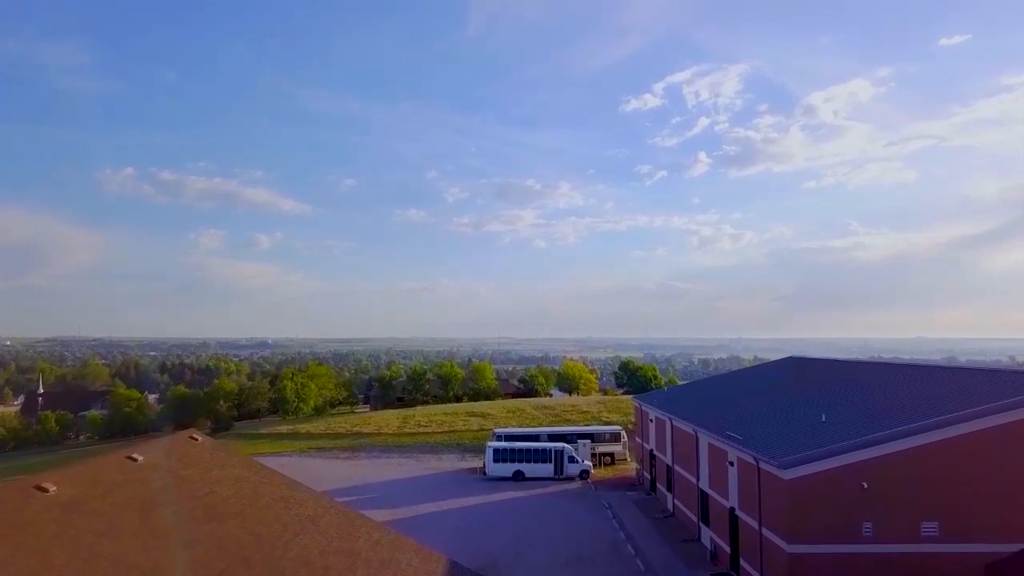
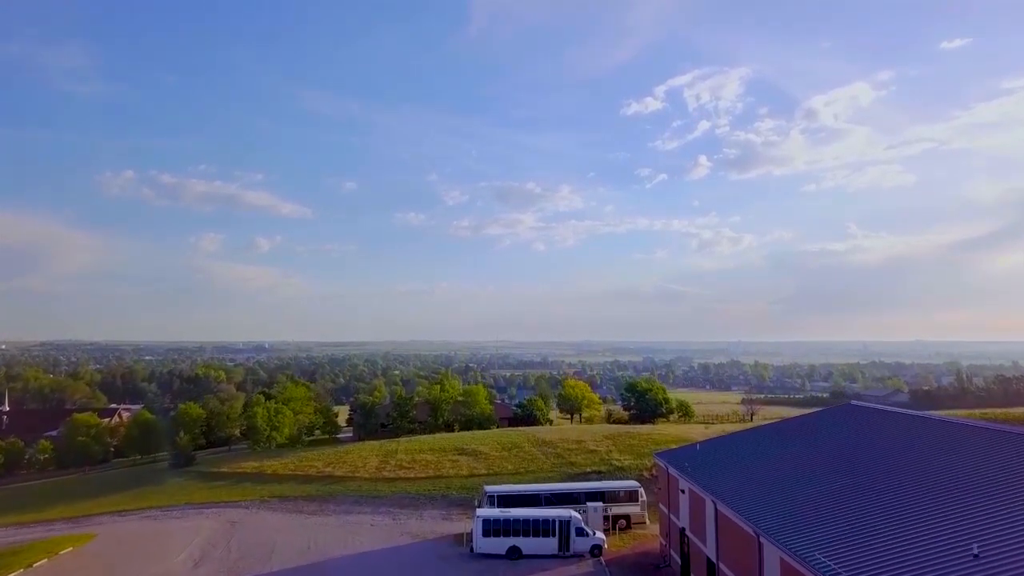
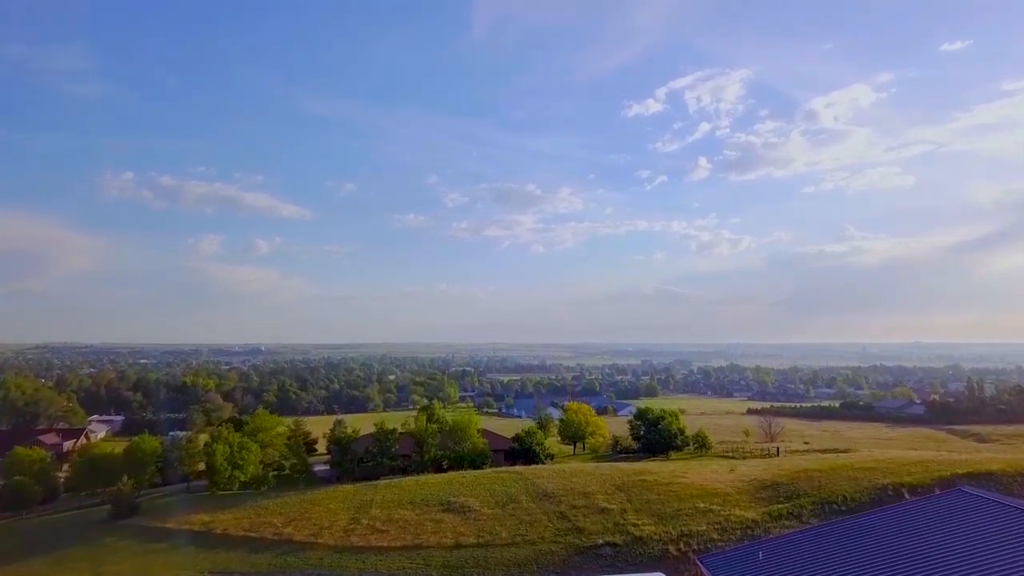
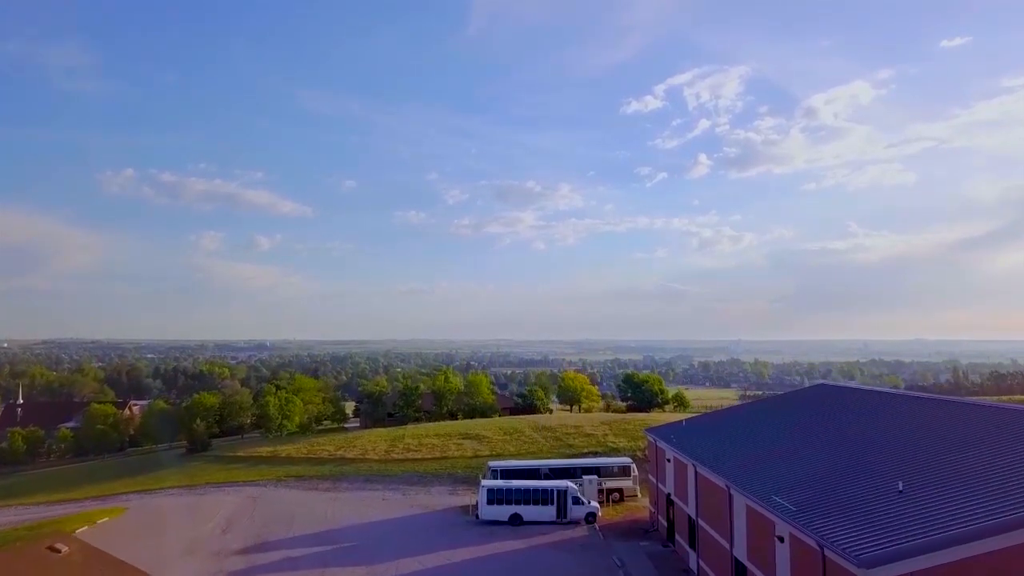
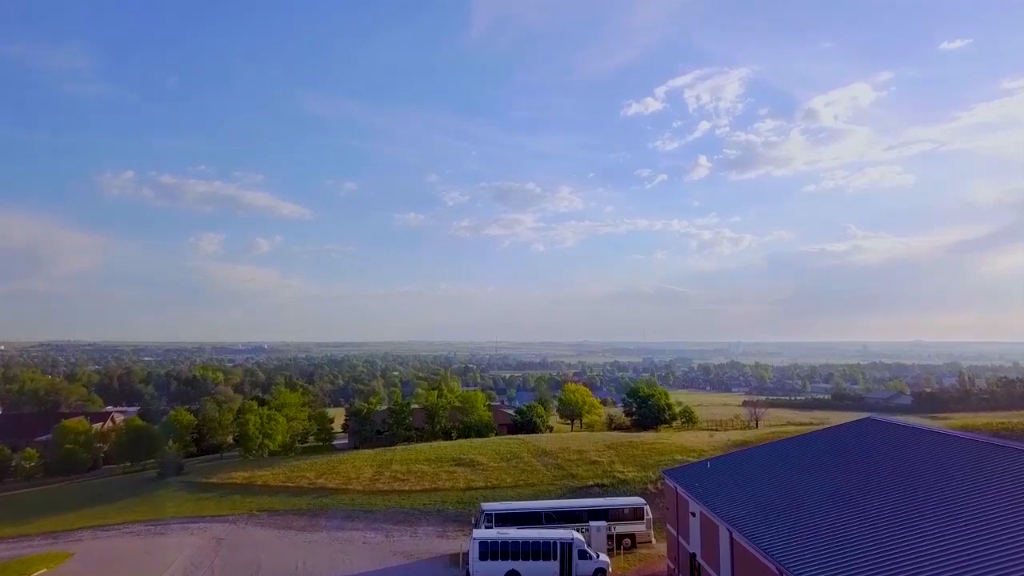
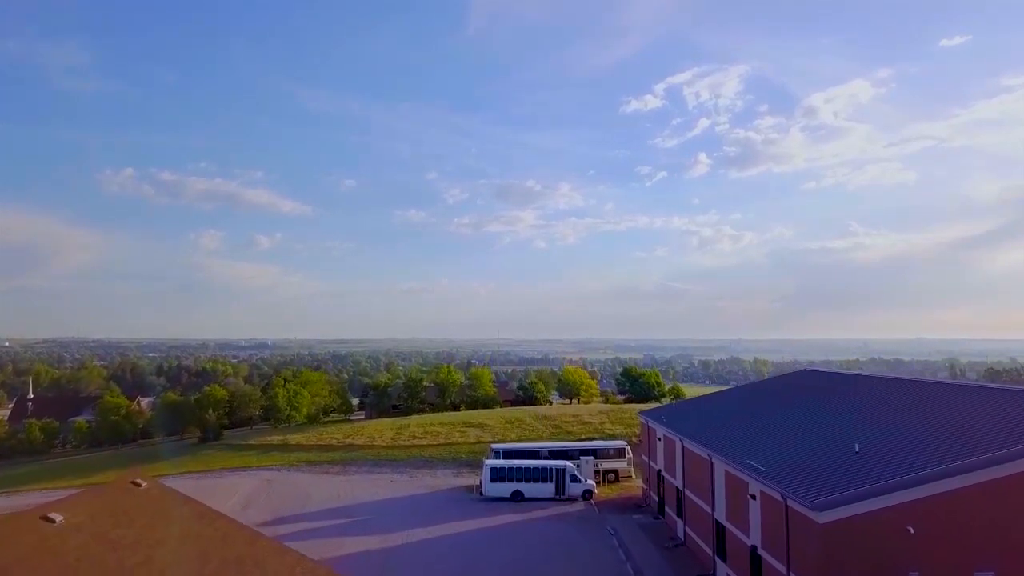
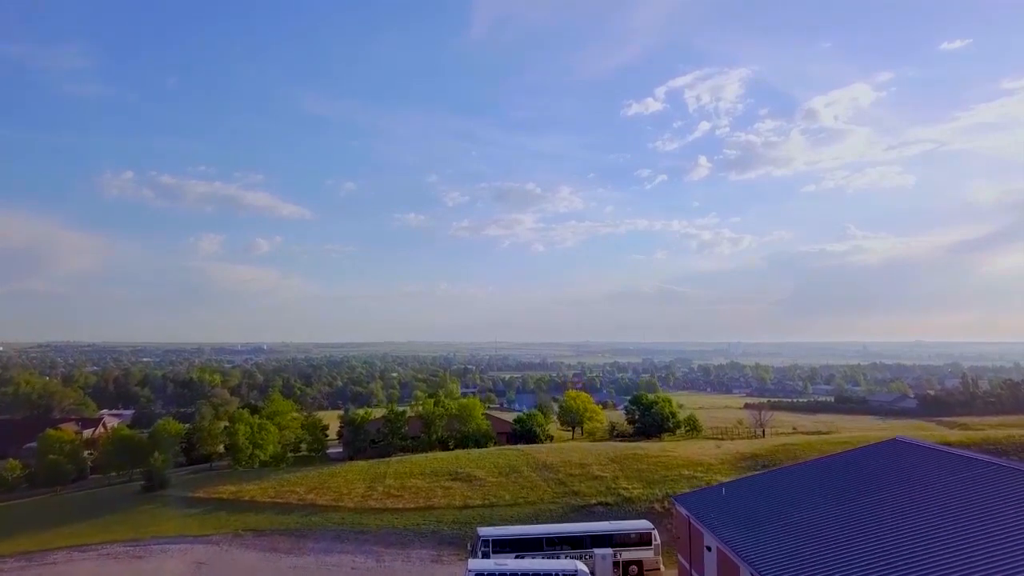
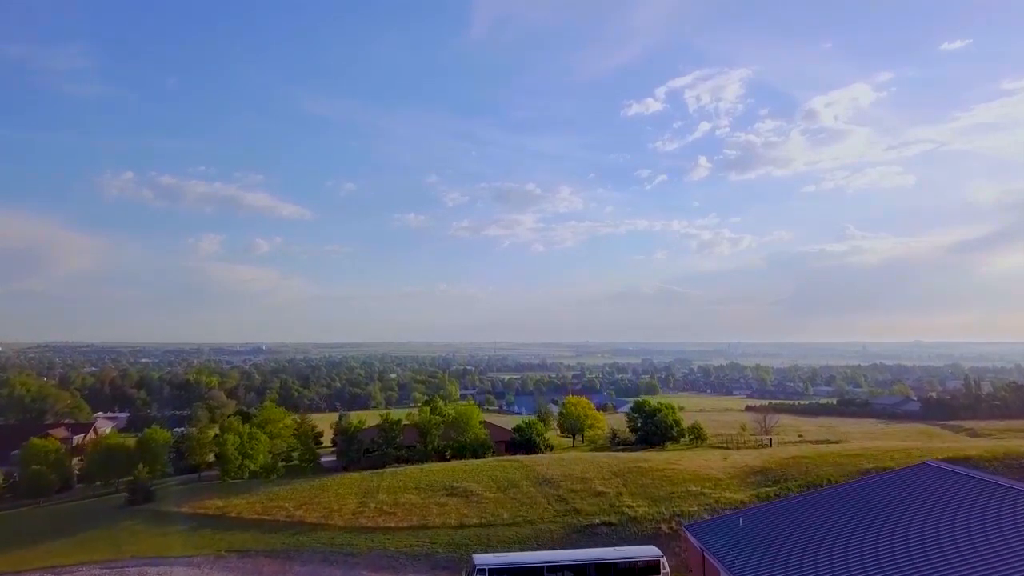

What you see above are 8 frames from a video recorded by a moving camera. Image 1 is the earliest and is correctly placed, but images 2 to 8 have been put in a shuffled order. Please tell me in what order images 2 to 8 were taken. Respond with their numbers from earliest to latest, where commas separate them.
6, 4, 2, 5, 7, 8, 3
